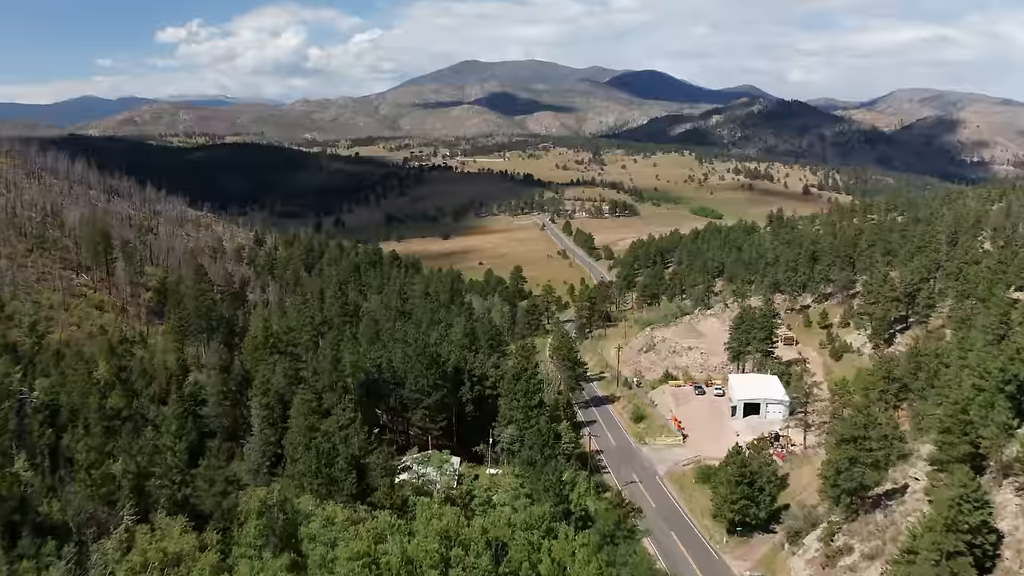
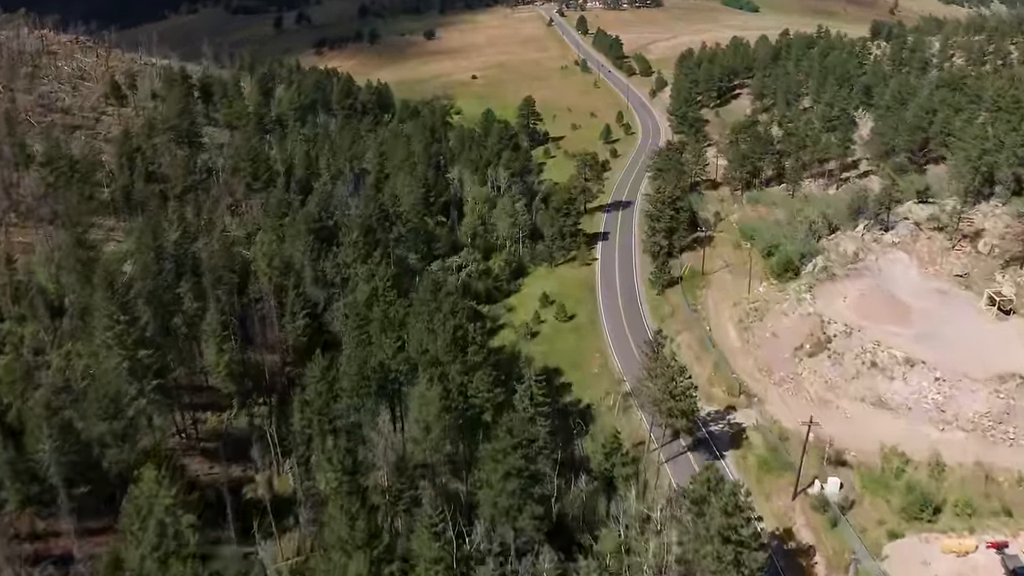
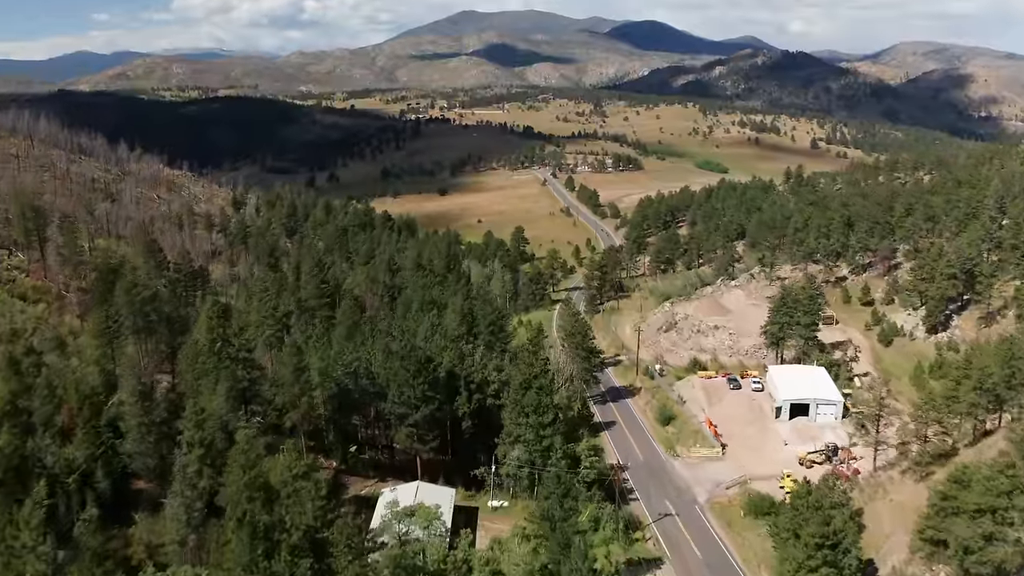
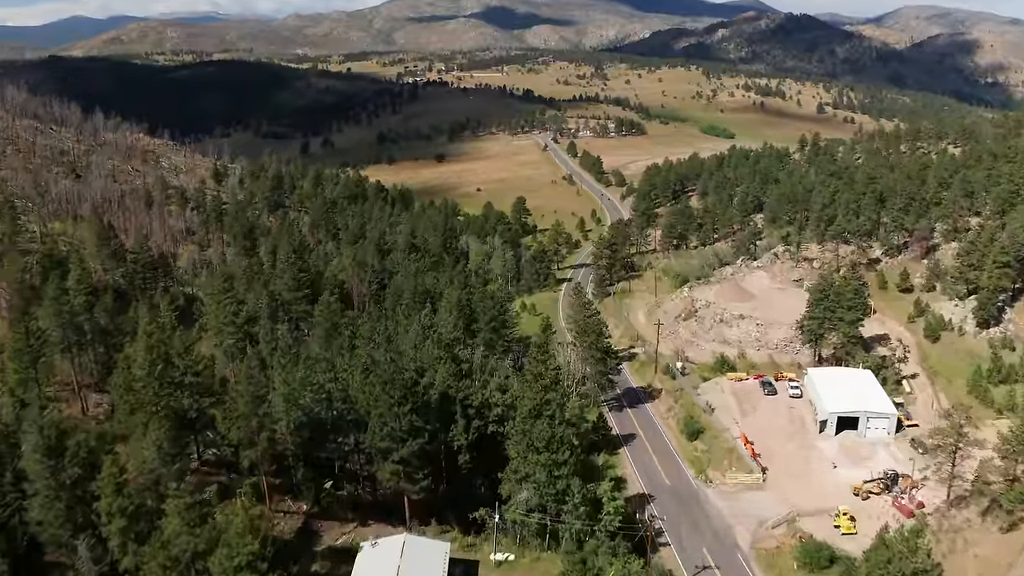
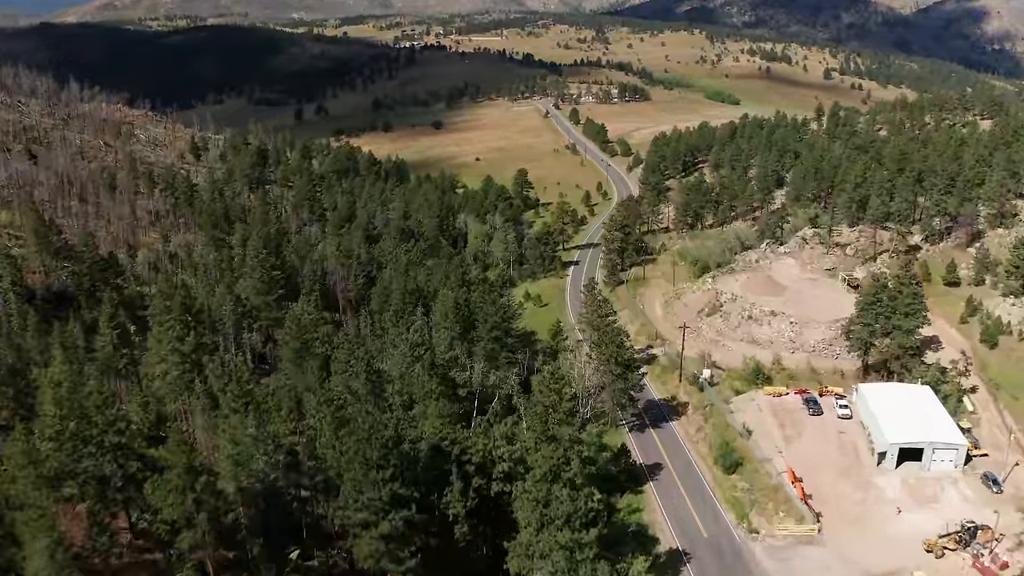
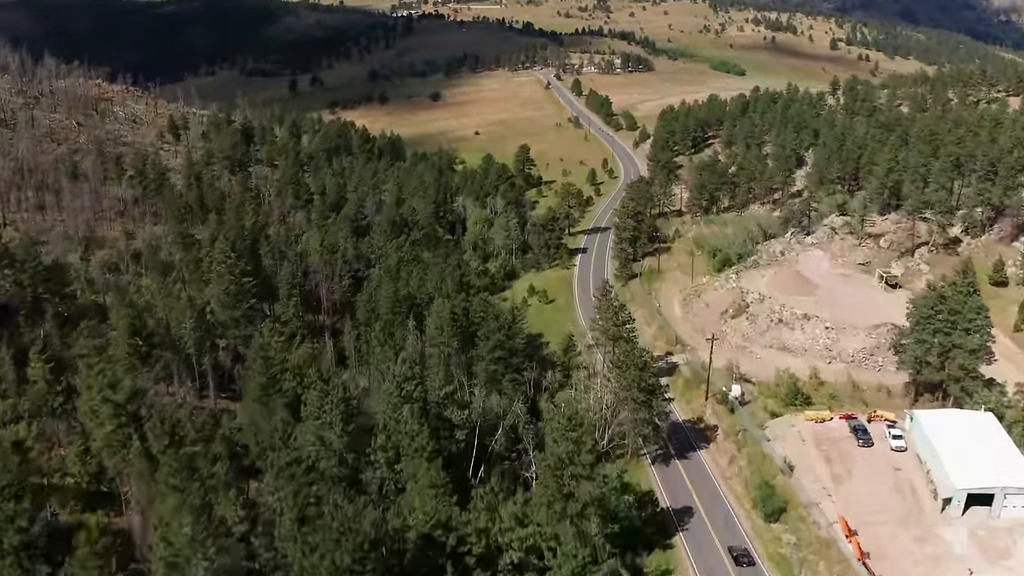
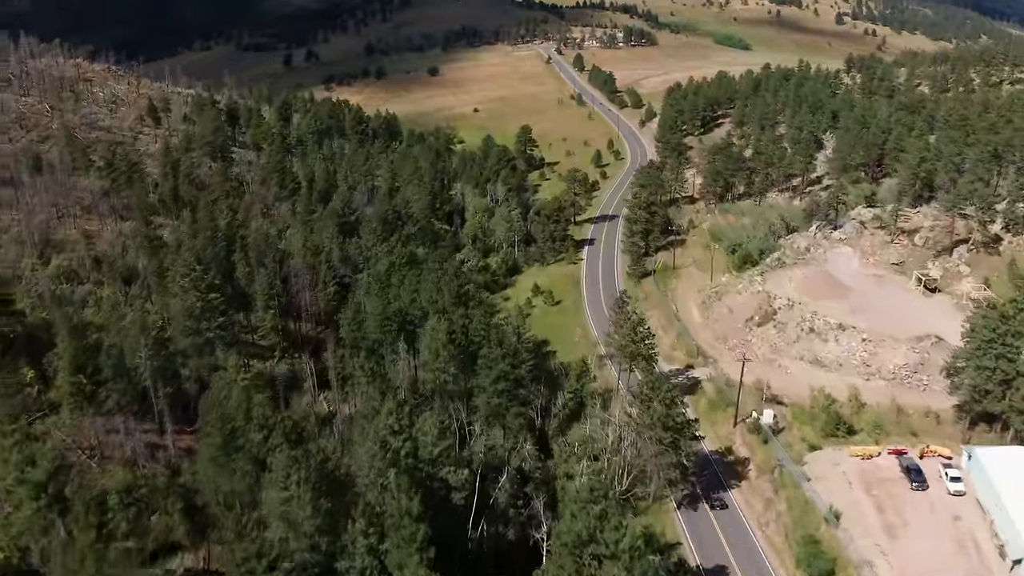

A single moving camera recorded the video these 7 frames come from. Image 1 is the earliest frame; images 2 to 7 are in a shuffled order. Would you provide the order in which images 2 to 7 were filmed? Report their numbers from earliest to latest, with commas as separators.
3, 4, 5, 6, 7, 2
